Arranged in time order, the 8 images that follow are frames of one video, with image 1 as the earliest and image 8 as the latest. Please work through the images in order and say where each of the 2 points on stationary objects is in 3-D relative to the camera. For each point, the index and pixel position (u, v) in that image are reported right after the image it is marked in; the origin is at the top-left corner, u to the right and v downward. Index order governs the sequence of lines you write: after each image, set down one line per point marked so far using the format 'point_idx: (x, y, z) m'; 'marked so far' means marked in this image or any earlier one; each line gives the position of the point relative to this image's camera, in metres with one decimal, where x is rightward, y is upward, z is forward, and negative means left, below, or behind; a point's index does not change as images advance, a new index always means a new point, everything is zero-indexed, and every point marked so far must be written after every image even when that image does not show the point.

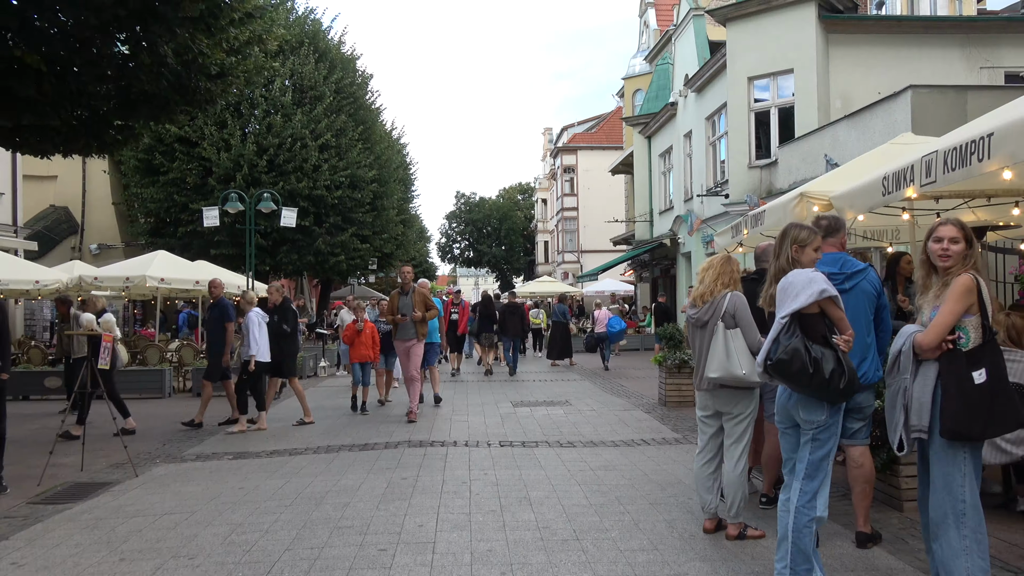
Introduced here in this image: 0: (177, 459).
0: (-3.8, -2.0, +8.6) m
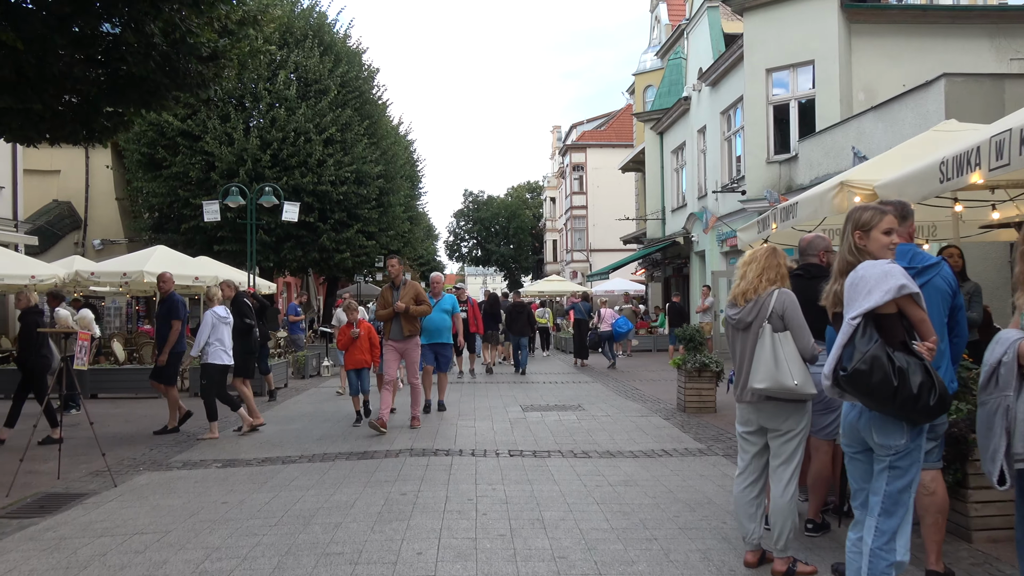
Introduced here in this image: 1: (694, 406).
0: (-3.7, -1.9, +8.0) m
1: (+2.7, -1.8, +11.2) m
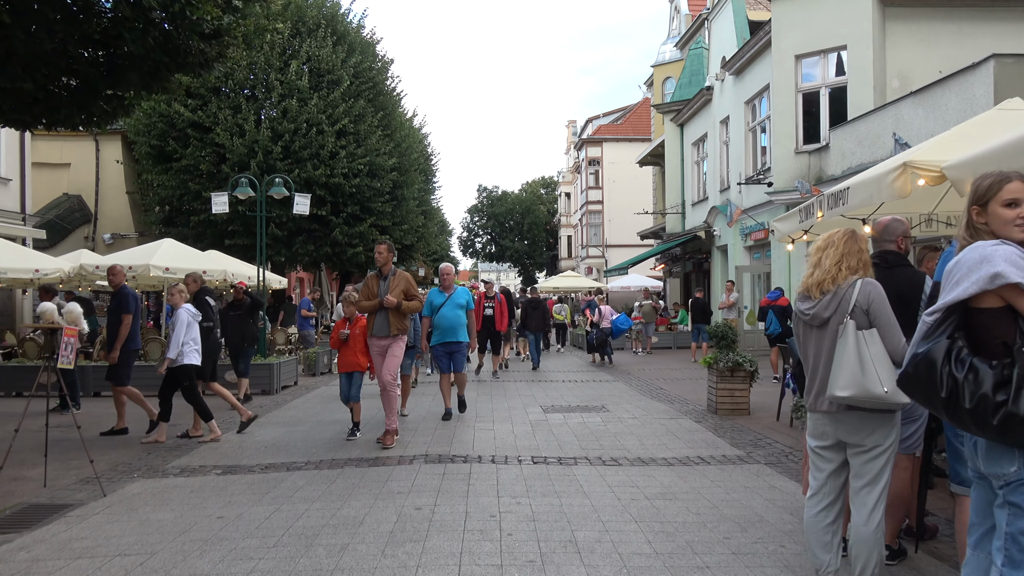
0: (-3.5, -1.8, +7.4) m
1: (+3.0, -1.7, +10.5) m
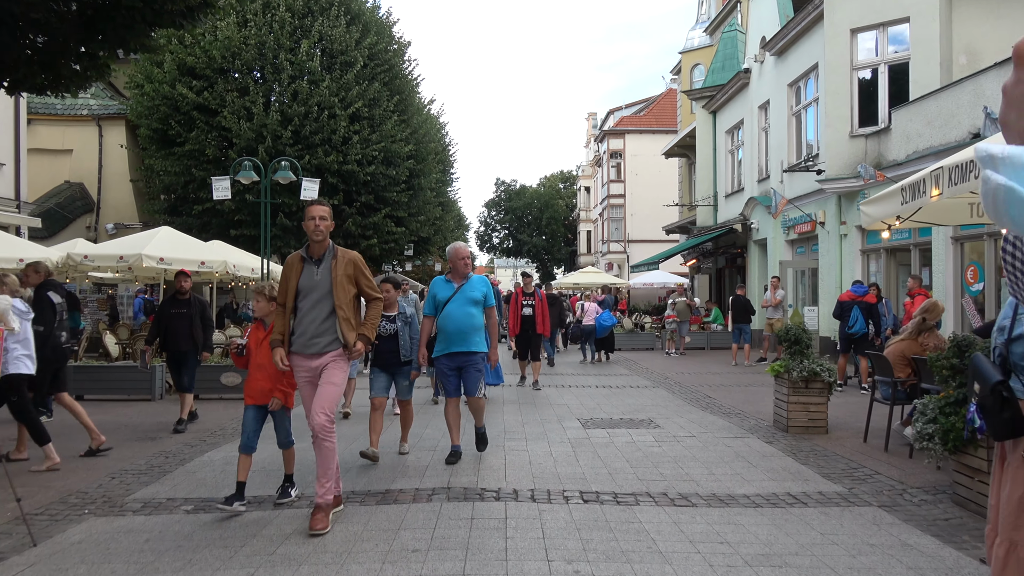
0: (-3.2, -1.8, +6.0) m
1: (+3.4, -1.6, +8.9) m
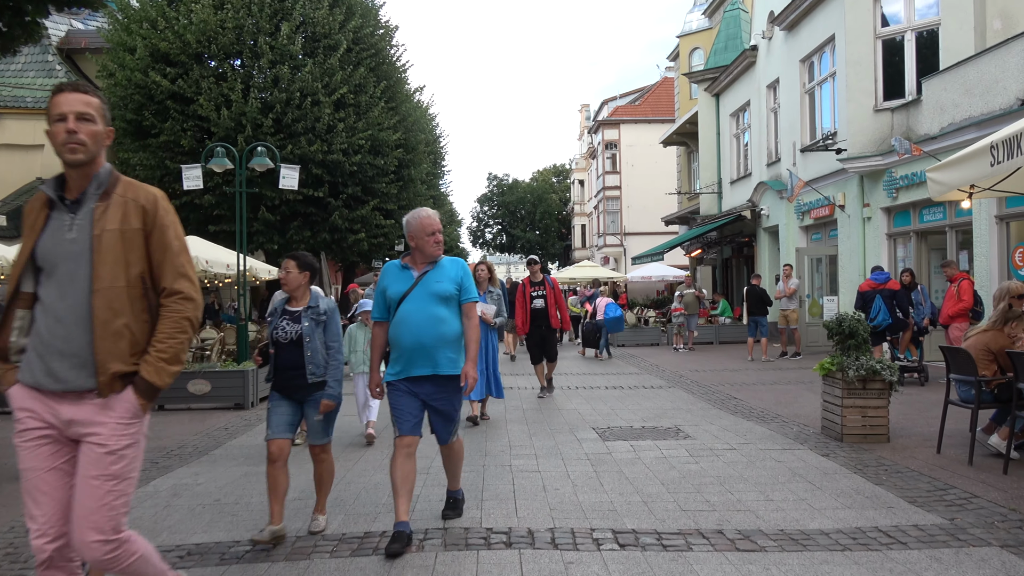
0: (-3.1, -1.7, +4.6) m
1: (+3.5, -1.5, +7.6) m
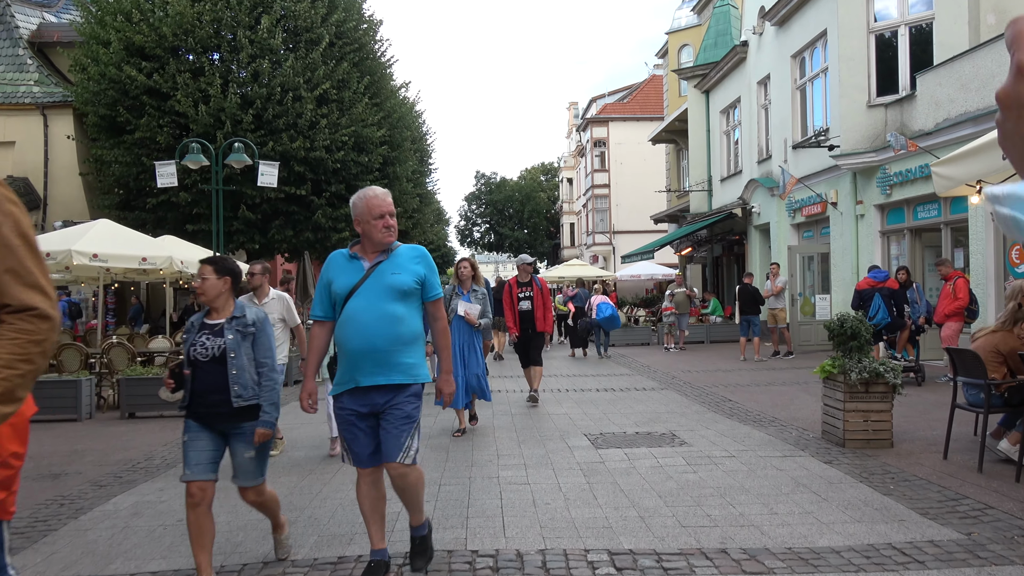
0: (-3.1, -1.7, +4.2) m
1: (+3.3, -1.5, +7.3) m
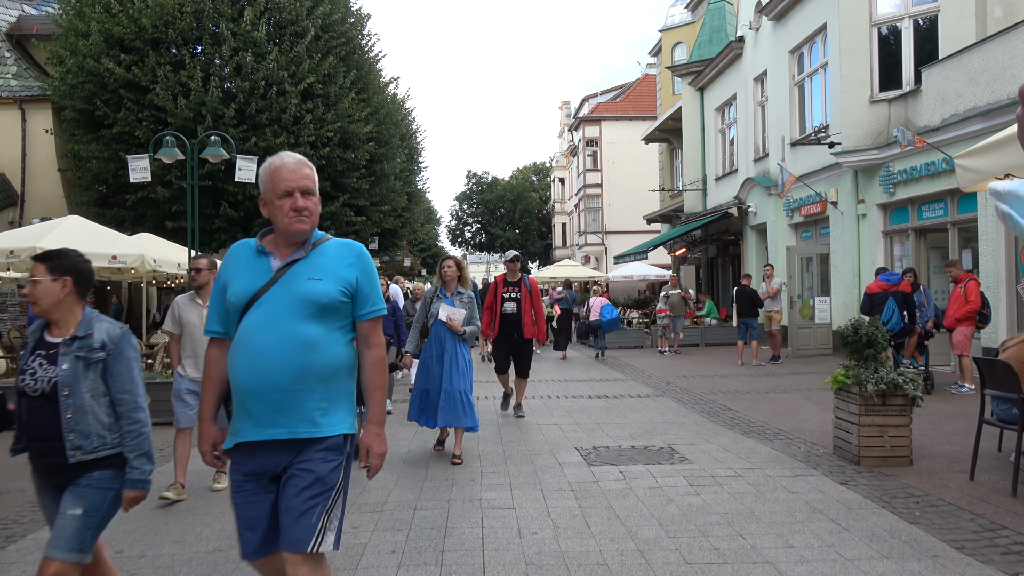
0: (-3.2, -1.7, +3.5) m
1: (+3.2, -1.5, +6.7) m
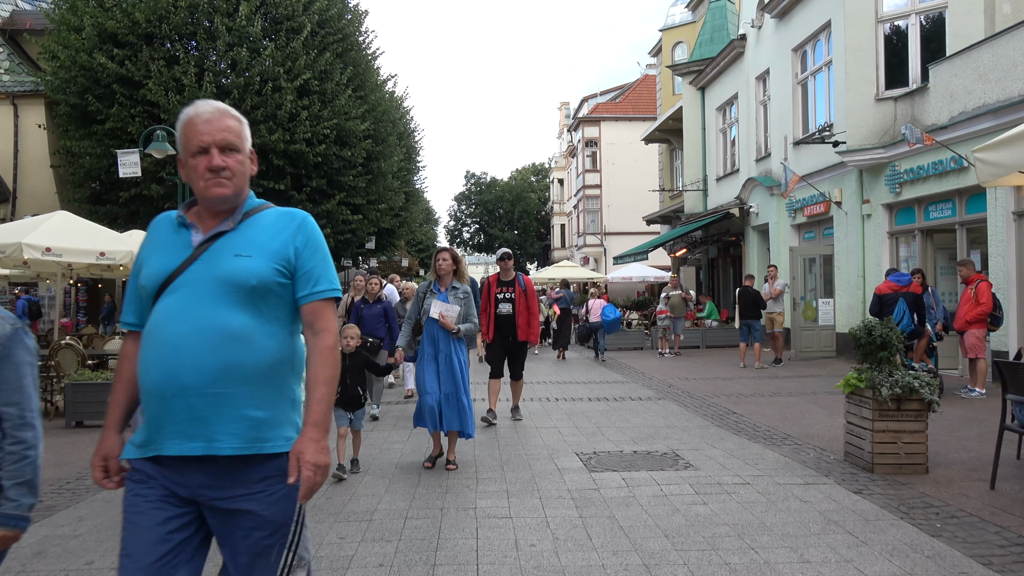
0: (-3.2, -1.7, +3.2) m
1: (+3.2, -1.5, +6.4) m
